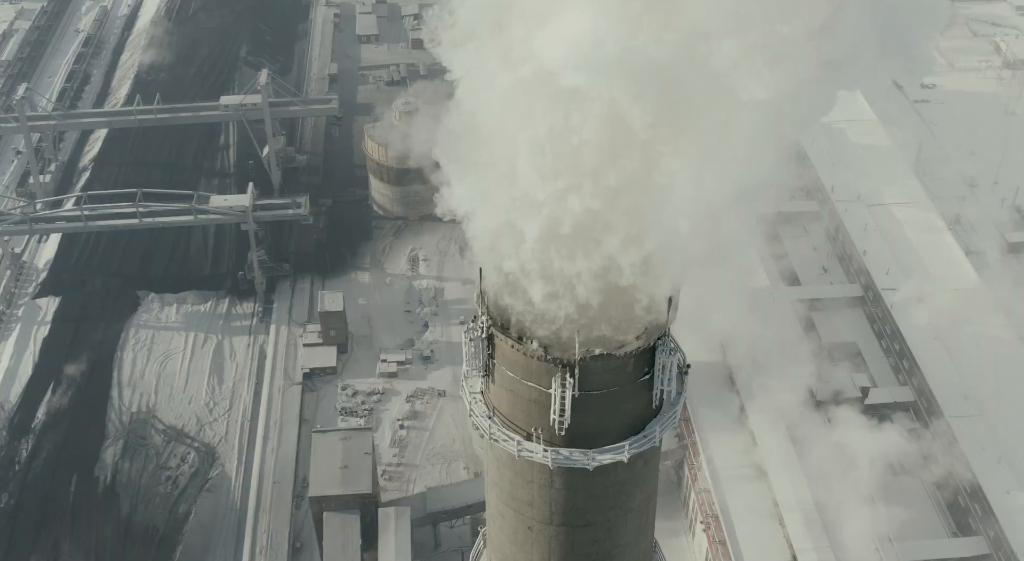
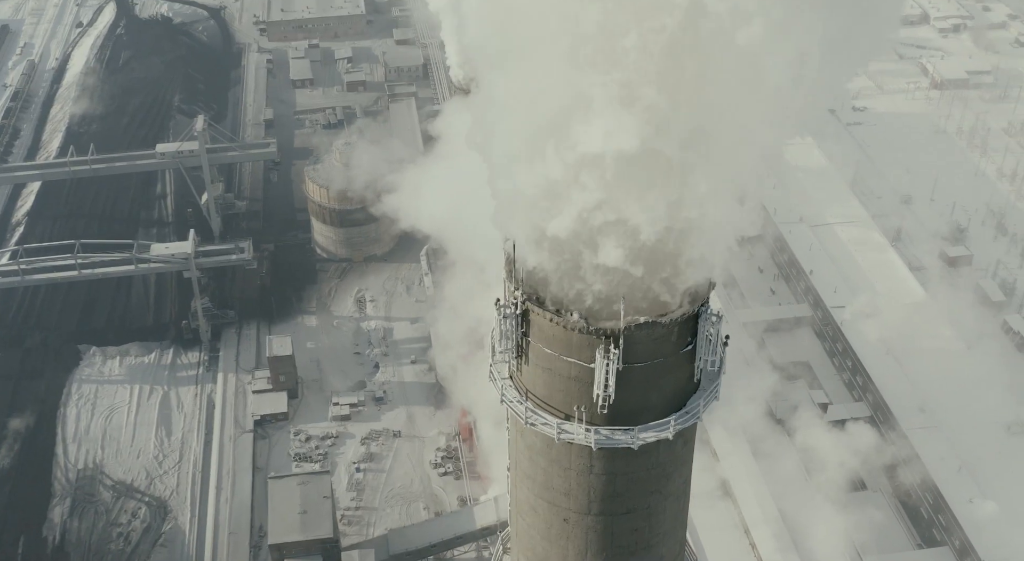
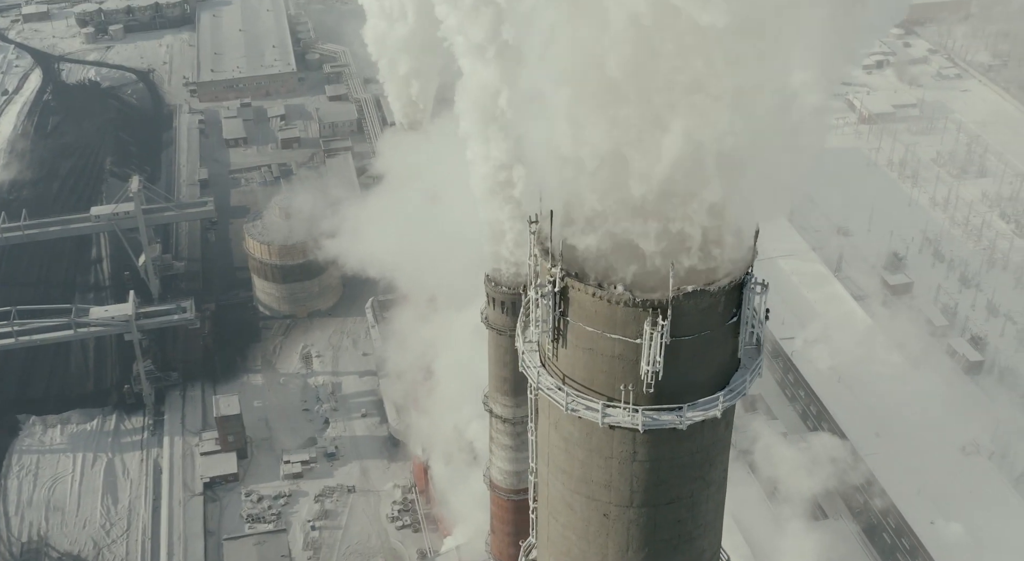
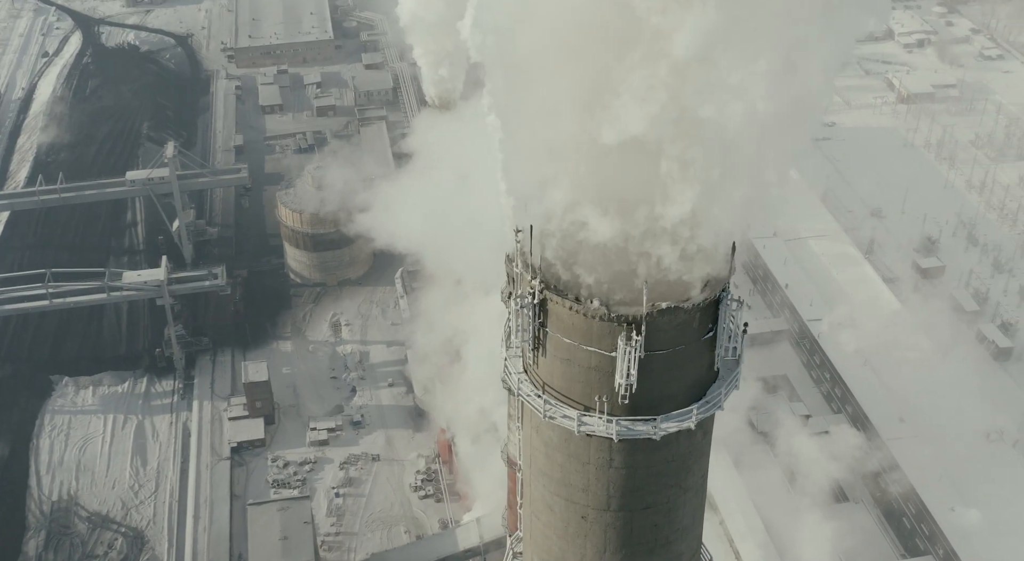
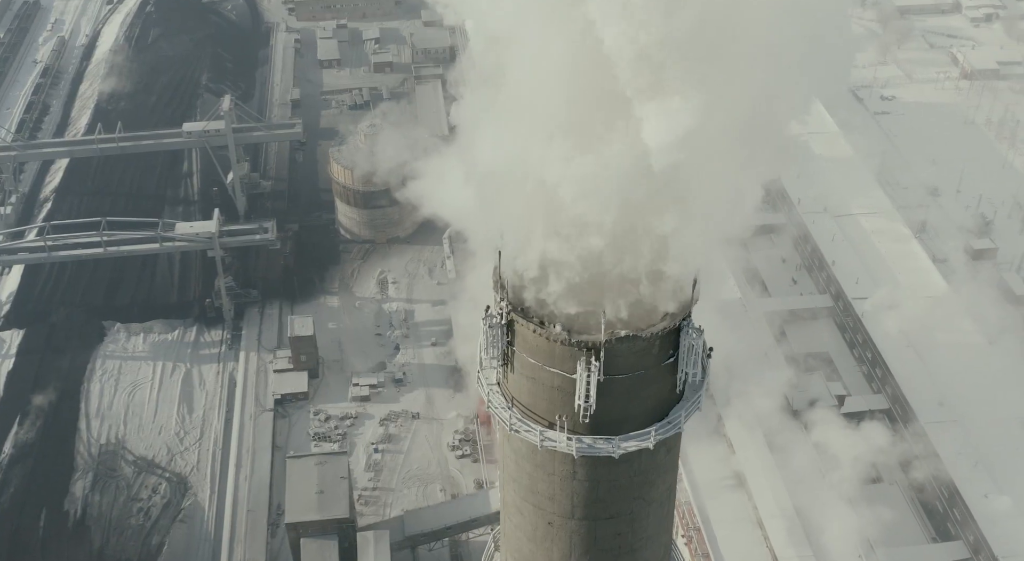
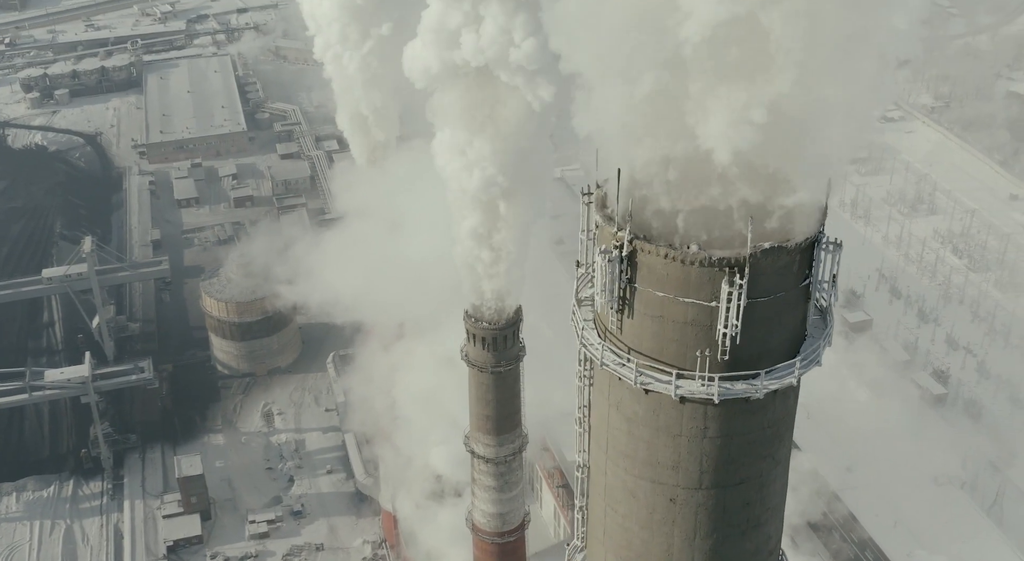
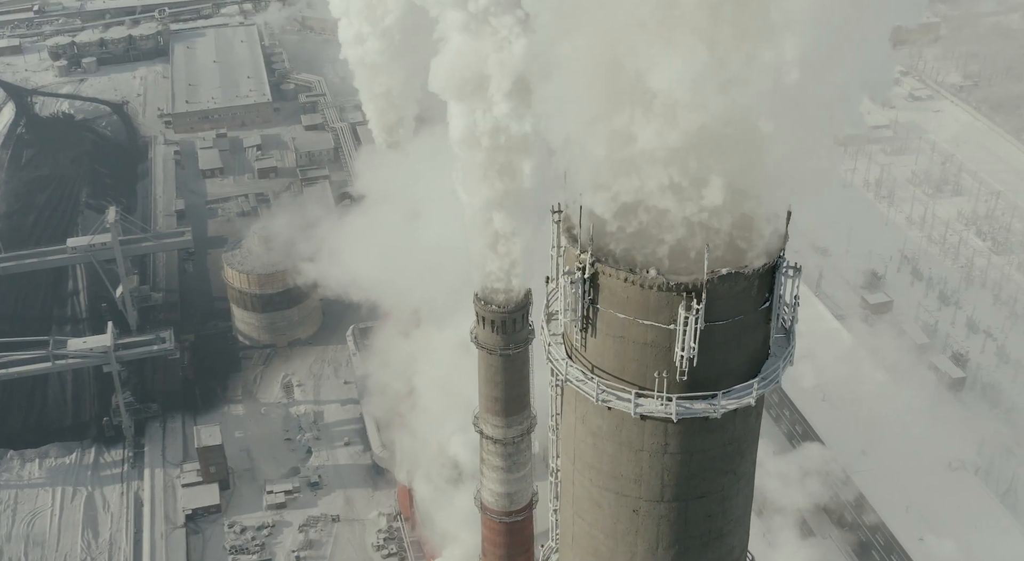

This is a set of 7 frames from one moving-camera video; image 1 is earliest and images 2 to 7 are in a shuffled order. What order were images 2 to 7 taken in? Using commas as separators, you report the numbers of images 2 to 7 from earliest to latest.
5, 2, 4, 3, 7, 6
